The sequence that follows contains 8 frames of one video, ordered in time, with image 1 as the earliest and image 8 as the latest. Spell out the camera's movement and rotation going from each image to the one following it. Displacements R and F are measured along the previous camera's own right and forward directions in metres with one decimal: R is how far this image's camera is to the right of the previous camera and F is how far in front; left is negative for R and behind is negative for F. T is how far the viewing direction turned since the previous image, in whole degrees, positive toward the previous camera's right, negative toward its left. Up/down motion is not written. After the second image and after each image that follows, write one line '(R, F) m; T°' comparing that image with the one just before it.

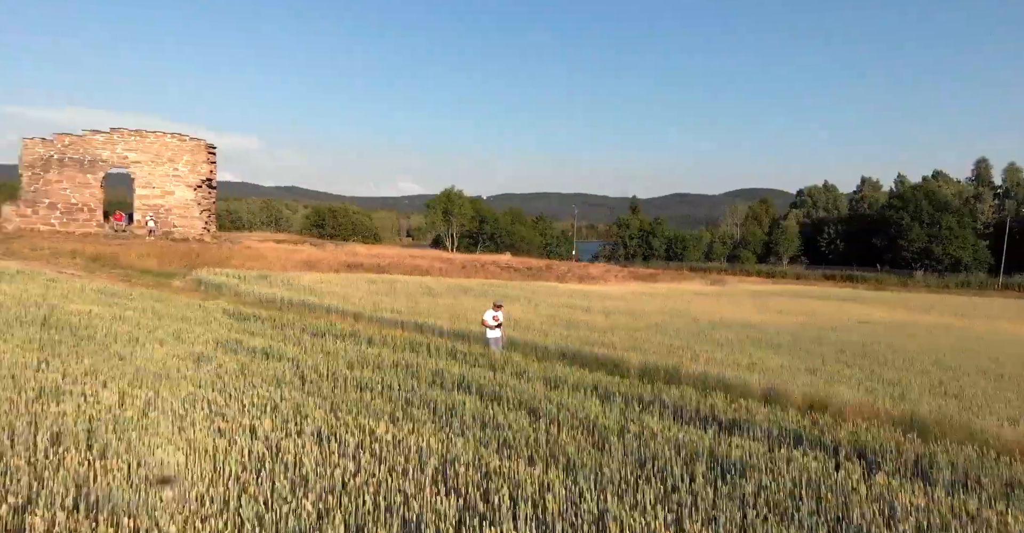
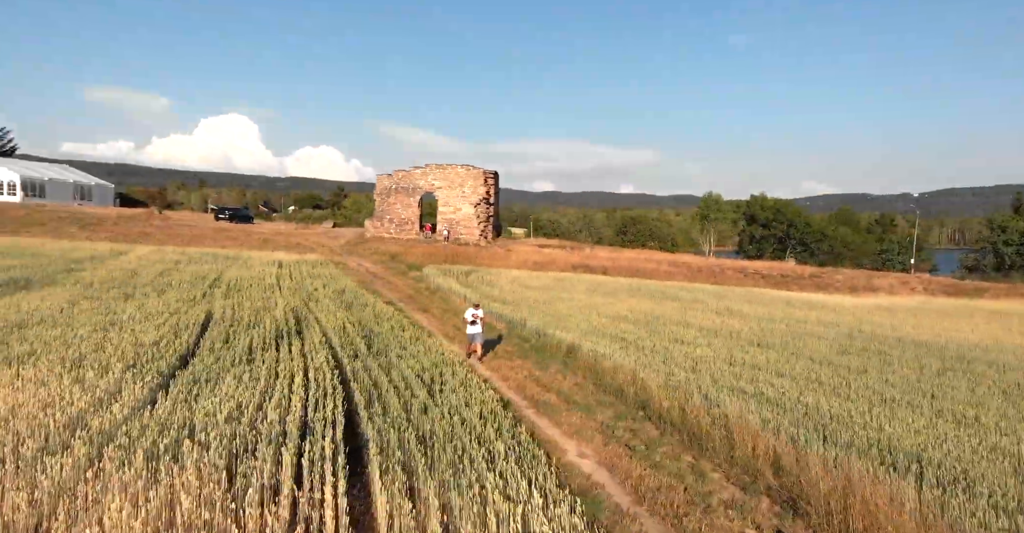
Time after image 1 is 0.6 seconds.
(+8.0, -1.0) m; -35°
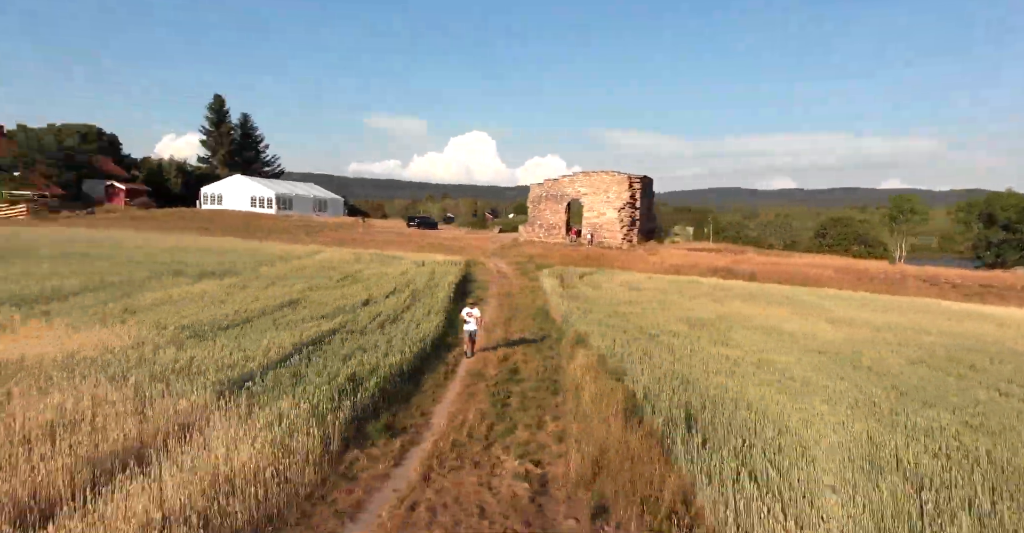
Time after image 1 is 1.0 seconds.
(+4.2, -0.9) m; -20°
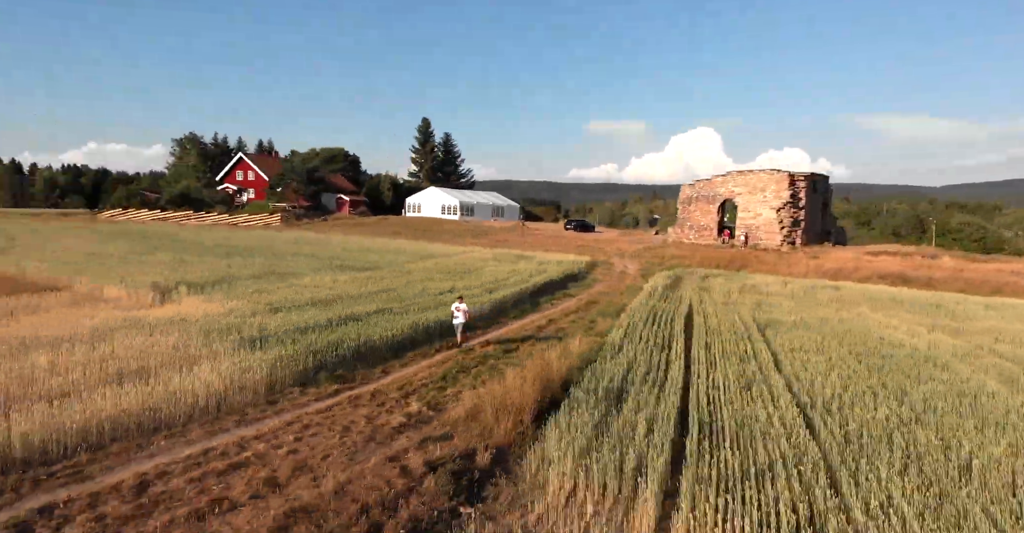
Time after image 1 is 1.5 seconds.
(+4.0, -0.9) m; -20°
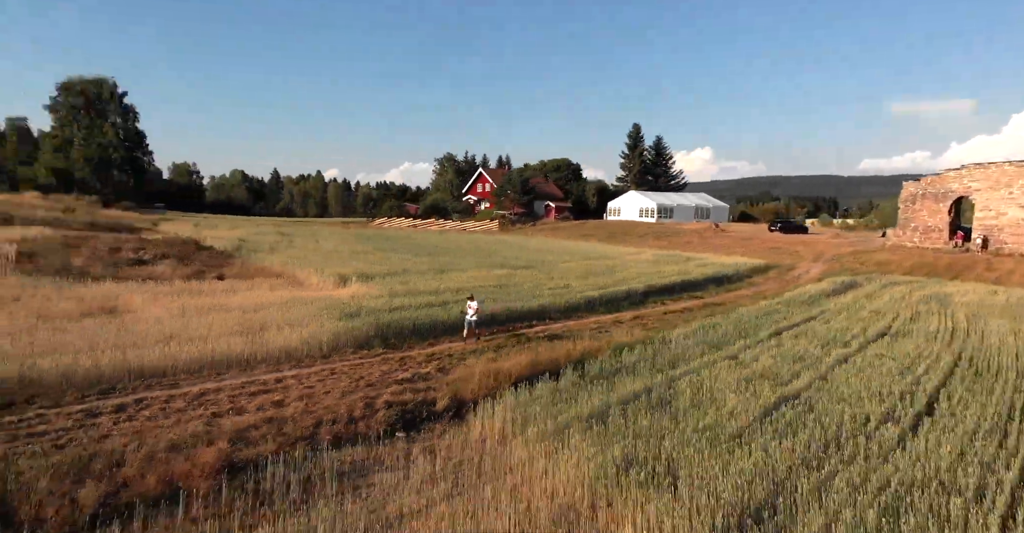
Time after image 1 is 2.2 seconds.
(+4.0, -0.9) m; -22°
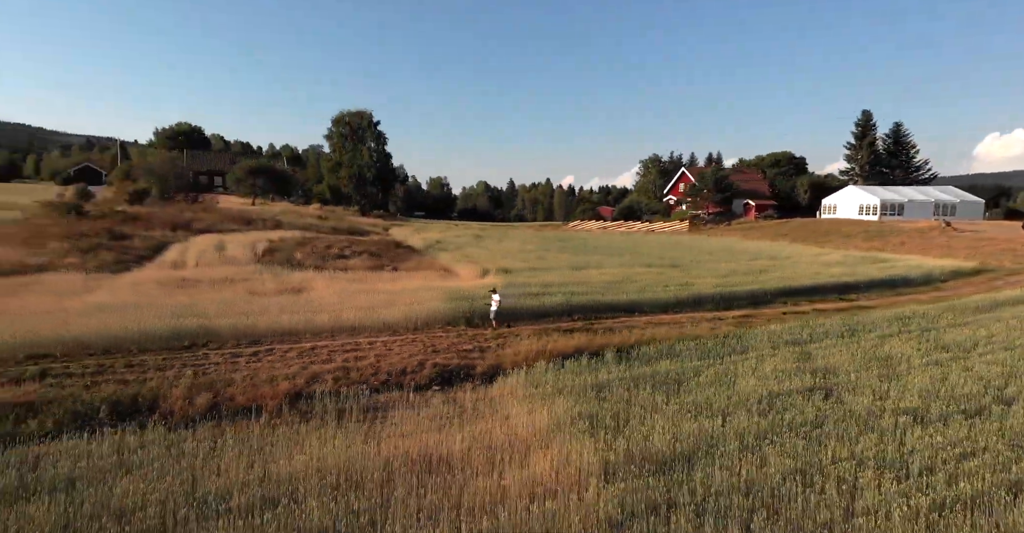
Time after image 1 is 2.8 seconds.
(+3.2, -0.9) m; -20°
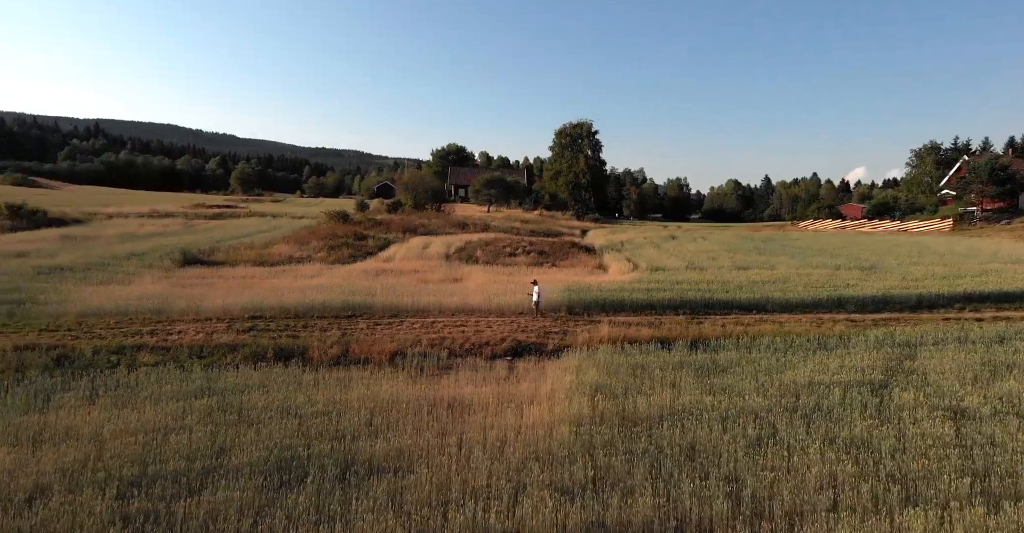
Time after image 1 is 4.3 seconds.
(+3.3, -1.0) m; -22°
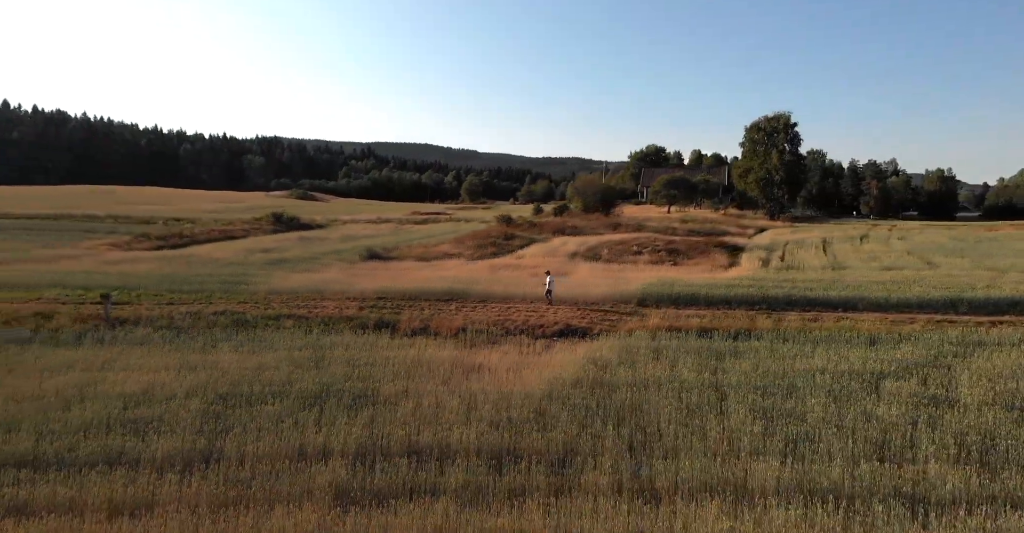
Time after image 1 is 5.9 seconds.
(+3.3, -1.0) m; -19°
